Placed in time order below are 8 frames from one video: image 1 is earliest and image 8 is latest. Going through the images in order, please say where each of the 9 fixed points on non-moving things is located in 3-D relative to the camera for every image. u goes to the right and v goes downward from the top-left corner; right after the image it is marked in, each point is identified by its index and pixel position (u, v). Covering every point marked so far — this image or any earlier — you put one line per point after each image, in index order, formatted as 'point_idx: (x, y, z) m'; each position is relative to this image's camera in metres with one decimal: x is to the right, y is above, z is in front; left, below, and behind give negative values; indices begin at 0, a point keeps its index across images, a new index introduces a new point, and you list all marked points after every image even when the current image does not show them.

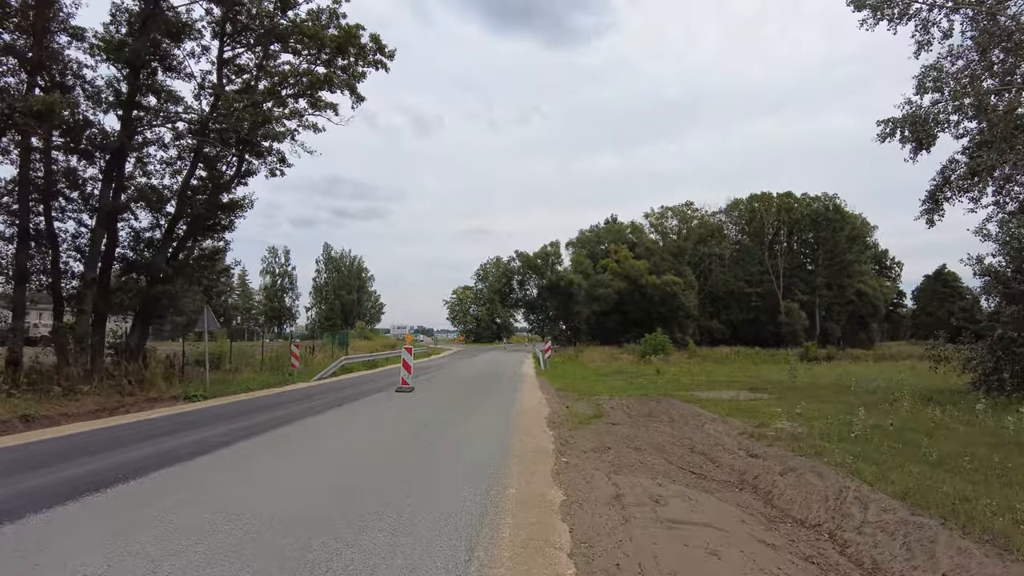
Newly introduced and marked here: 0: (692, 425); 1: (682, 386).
0: (+3.4, -2.7, +12.4) m
1: (+5.3, -3.1, +19.6) m
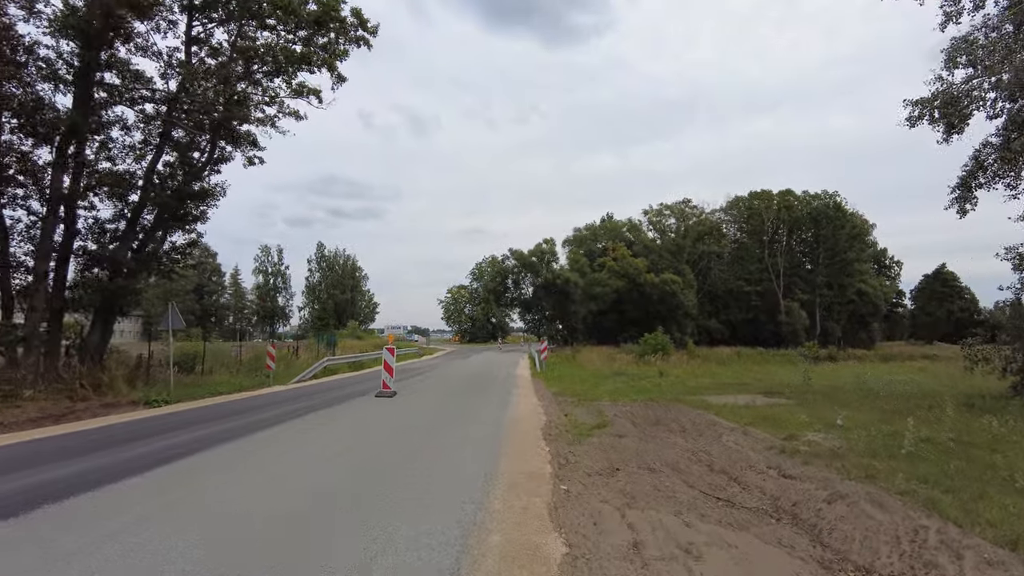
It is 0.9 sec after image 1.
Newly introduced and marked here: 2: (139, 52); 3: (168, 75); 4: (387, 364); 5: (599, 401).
0: (+3.3, -2.6, +10.9) m
1: (+5.1, -2.9, +18.2) m
2: (-11.0, +6.9, +18.7) m
3: (-10.3, +6.4, +19.1) m
4: (-3.1, -1.9, +15.7) m
5: (+2.1, -2.7, +15.3) m
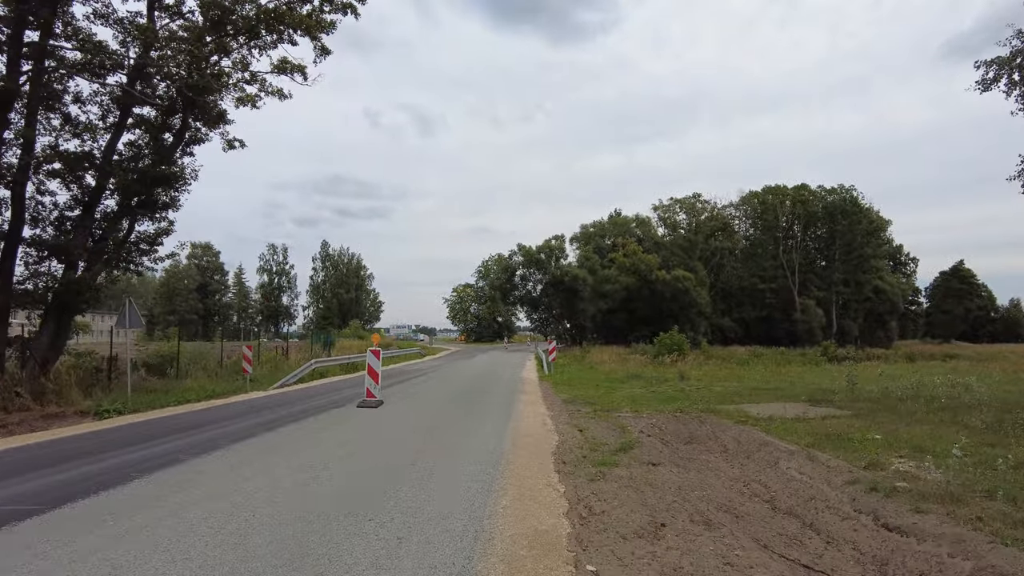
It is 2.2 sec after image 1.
0: (+3.3, -2.4, +8.7) m
1: (+5.2, -2.7, +16.0) m
2: (-10.9, +7.1, +16.7) m
3: (-10.2, +6.5, +17.0) m
4: (-3.0, -1.8, +13.5) m
5: (+2.2, -2.5, +13.1) m
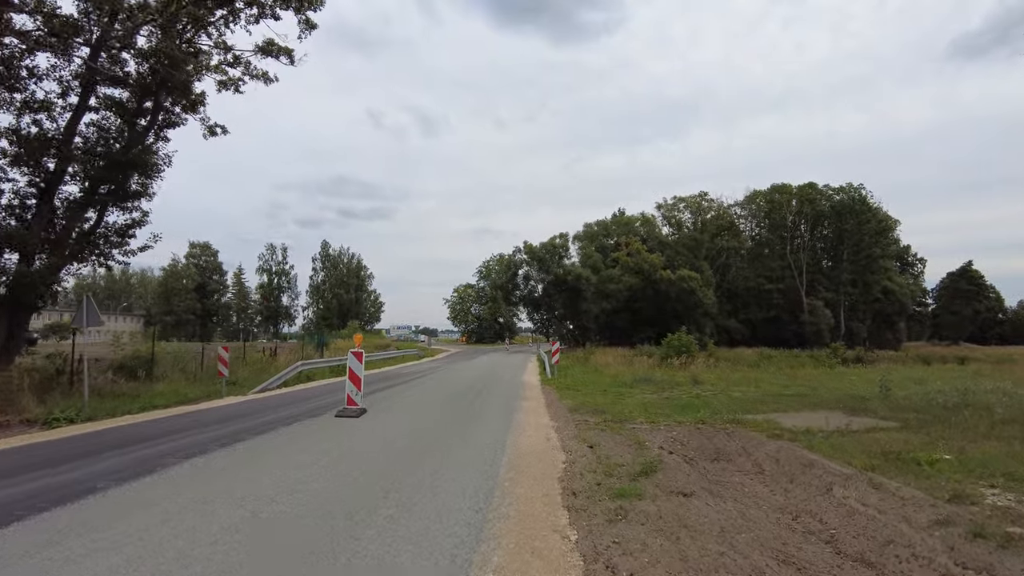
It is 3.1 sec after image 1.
0: (+3.3, -2.3, +7.2) m
1: (+5.2, -2.7, +14.4) m
2: (-10.9, +7.2, +15.2) m
3: (-10.2, +6.6, +15.5) m
4: (-3.0, -1.6, +12.0) m
5: (+2.2, -2.4, +11.6) m
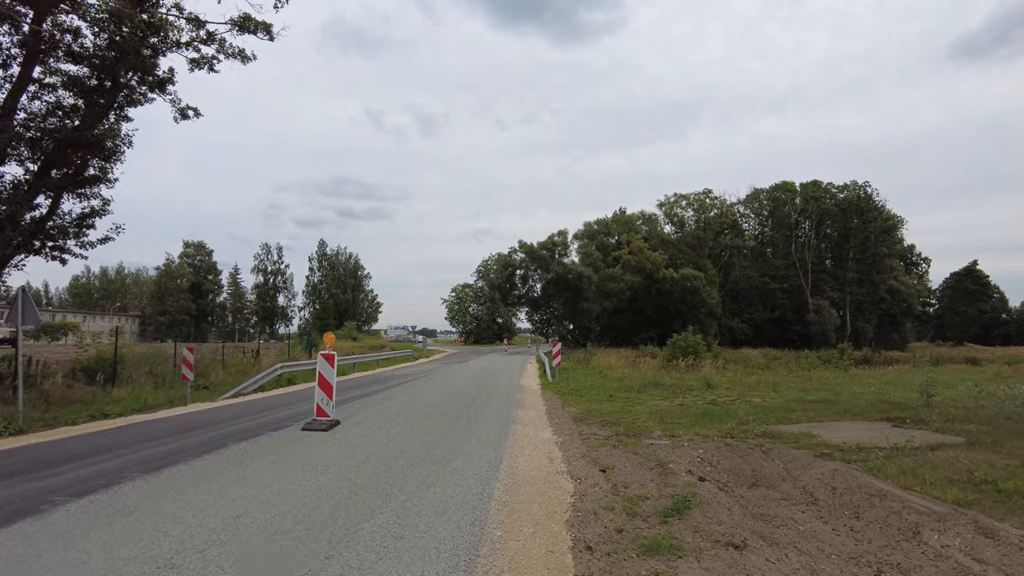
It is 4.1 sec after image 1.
0: (+3.3, -2.2, +5.5) m
1: (+5.1, -2.5, +12.8) m
2: (-10.9, +7.3, +13.5) m
3: (-10.3, +6.8, +13.9) m
4: (-3.1, -1.5, +10.4) m
5: (+2.1, -2.3, +10.0) m
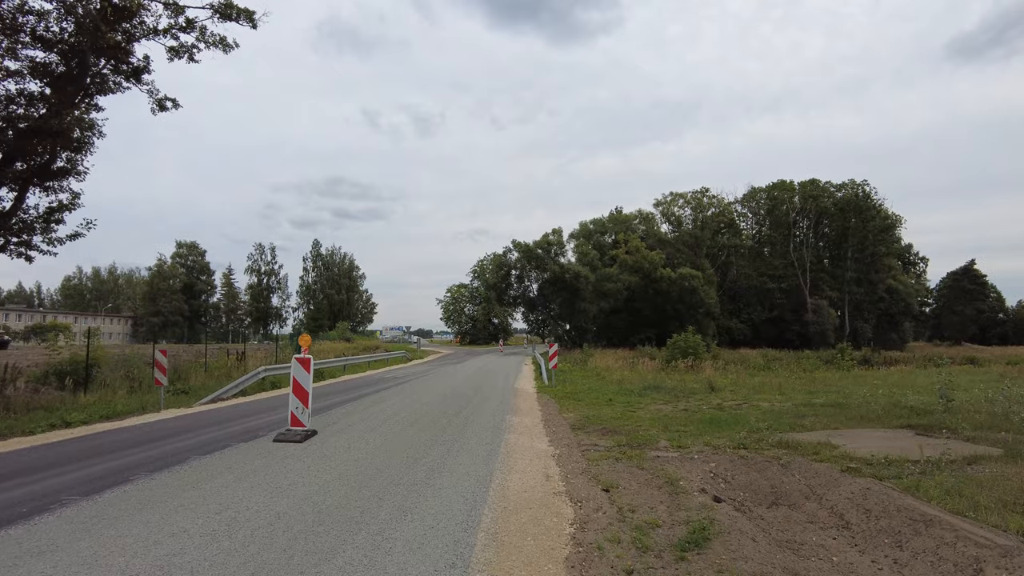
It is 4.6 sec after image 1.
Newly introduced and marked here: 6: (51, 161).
0: (+3.2, -2.1, +4.7) m
1: (+5.0, -2.5, +12.0) m
2: (-11.1, +7.3, +12.6) m
3: (-10.4, +6.8, +13.0) m
4: (-3.2, -1.5, +9.5) m
5: (+2.0, -2.3, +9.1) m
6: (-10.6, +2.9, +14.7) m
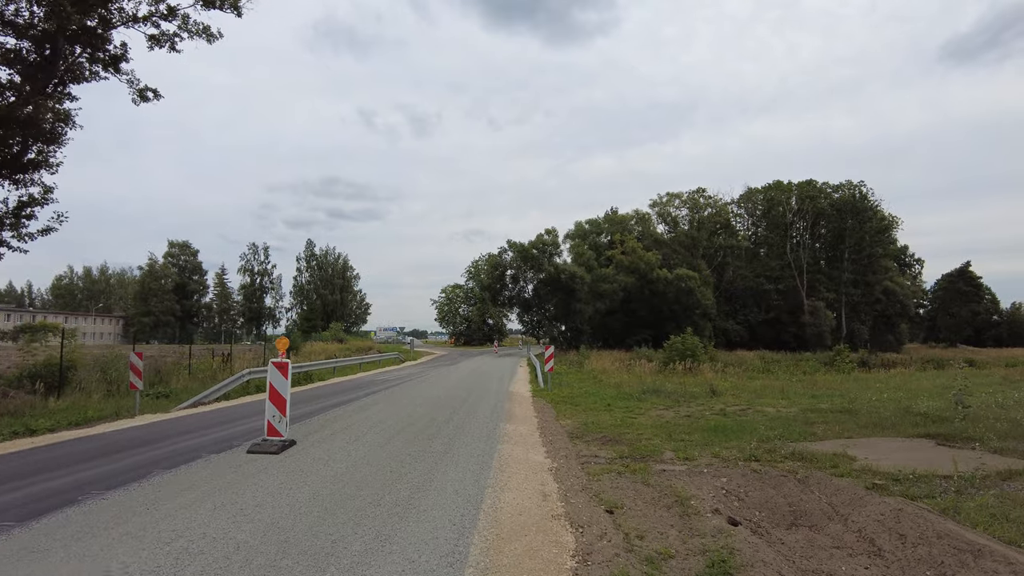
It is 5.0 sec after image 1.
0: (+3.1, -2.1, +4.1) m
1: (+4.9, -2.5, +11.3) m
2: (-11.1, +7.4, +11.9) m
3: (-10.5, +6.8, +12.2) m
4: (-3.3, -1.5, +8.8) m
5: (+1.9, -2.3, +8.5) m
6: (-10.8, +2.9, +14.0) m
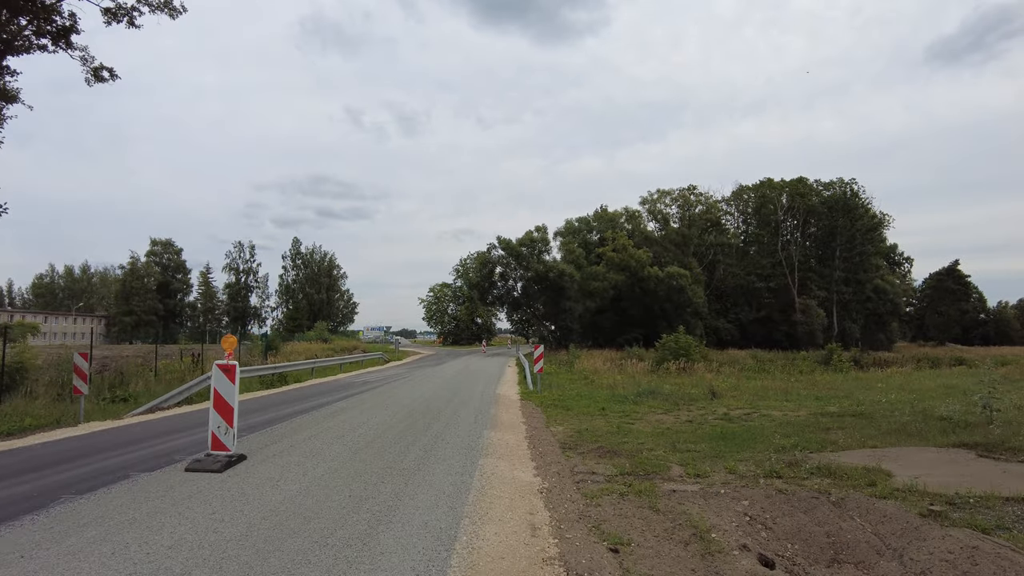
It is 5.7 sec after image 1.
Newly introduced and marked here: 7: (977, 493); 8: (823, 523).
0: (+3.0, -2.0, +2.9) m
1: (+4.7, -2.4, +10.2) m
2: (-11.4, +7.5, +10.5) m
3: (-10.8, +6.9, +10.9) m
4: (-3.5, -1.3, +7.6) m
5: (+1.7, -2.1, +7.3) m
6: (-11.0, +3.1, +12.6) m
7: (+4.4, -1.9, +5.9) m
8: (+2.8, -2.1, +5.8) m
